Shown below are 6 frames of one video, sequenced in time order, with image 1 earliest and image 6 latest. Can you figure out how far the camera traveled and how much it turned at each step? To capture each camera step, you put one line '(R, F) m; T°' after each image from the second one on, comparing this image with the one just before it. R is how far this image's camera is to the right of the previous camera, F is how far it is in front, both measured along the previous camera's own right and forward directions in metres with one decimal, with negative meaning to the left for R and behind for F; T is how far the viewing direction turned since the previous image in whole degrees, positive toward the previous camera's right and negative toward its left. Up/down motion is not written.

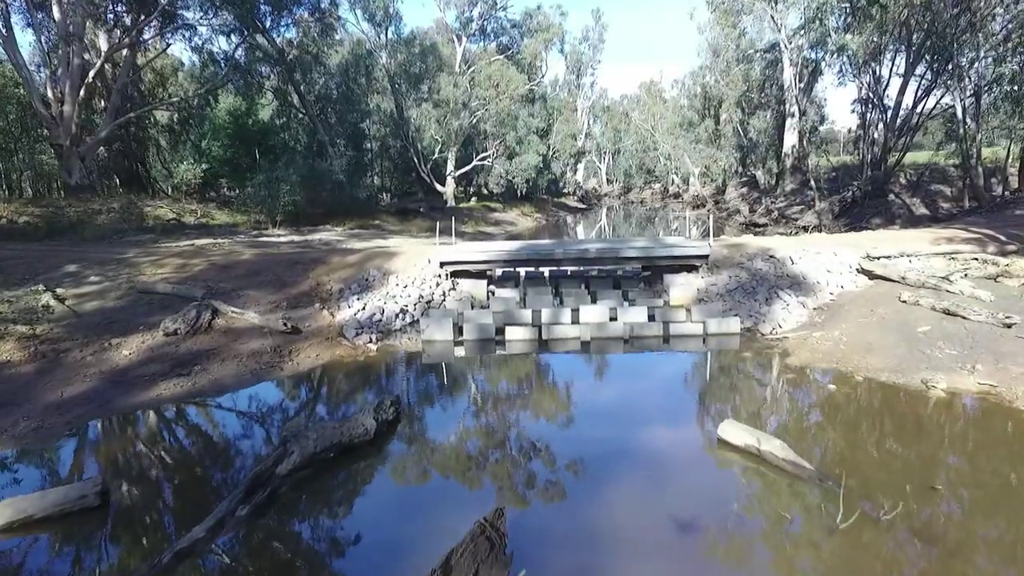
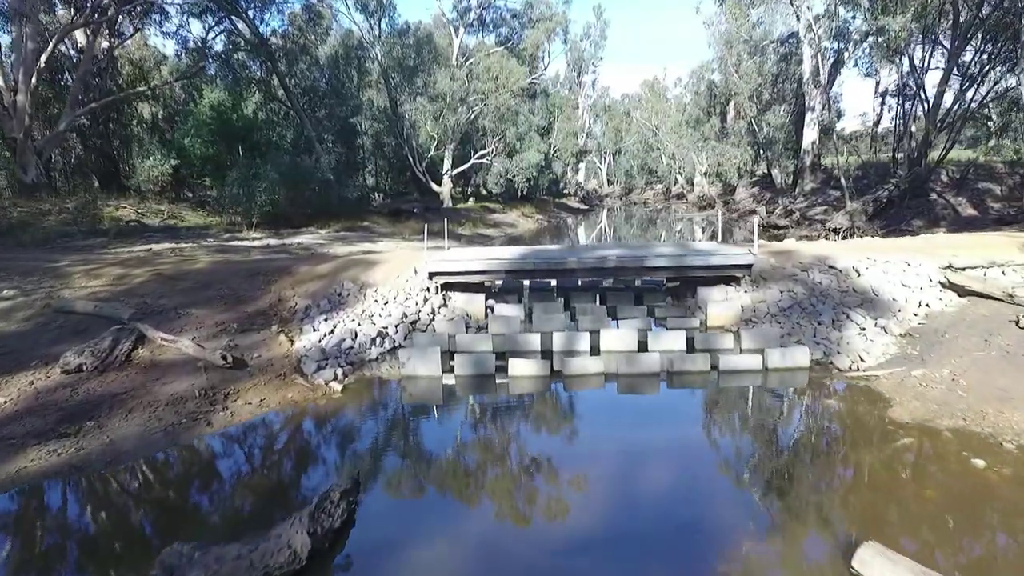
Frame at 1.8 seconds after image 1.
(-0.1, +2.8) m; 0°
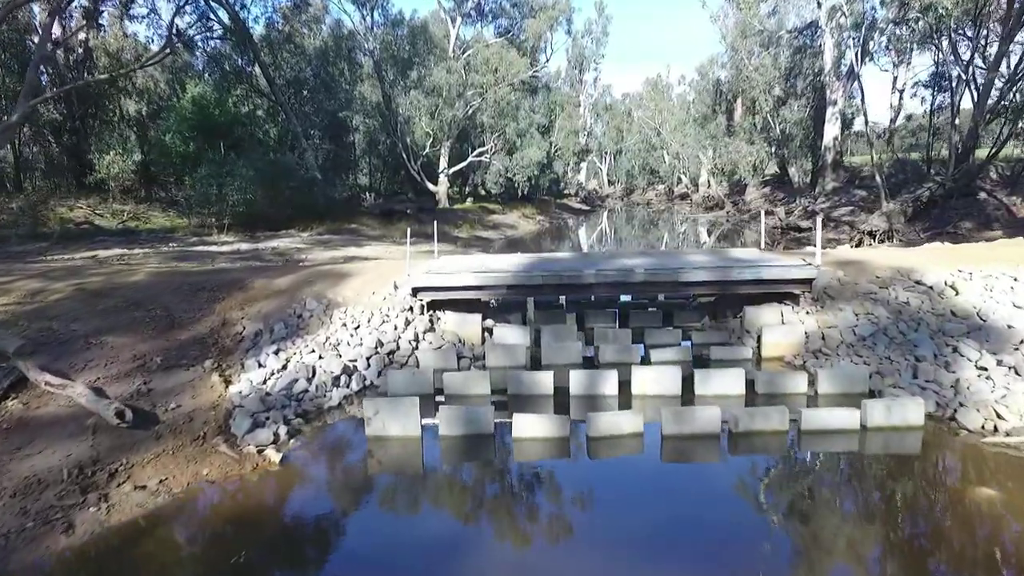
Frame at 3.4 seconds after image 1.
(-0.1, +2.7) m; 0°
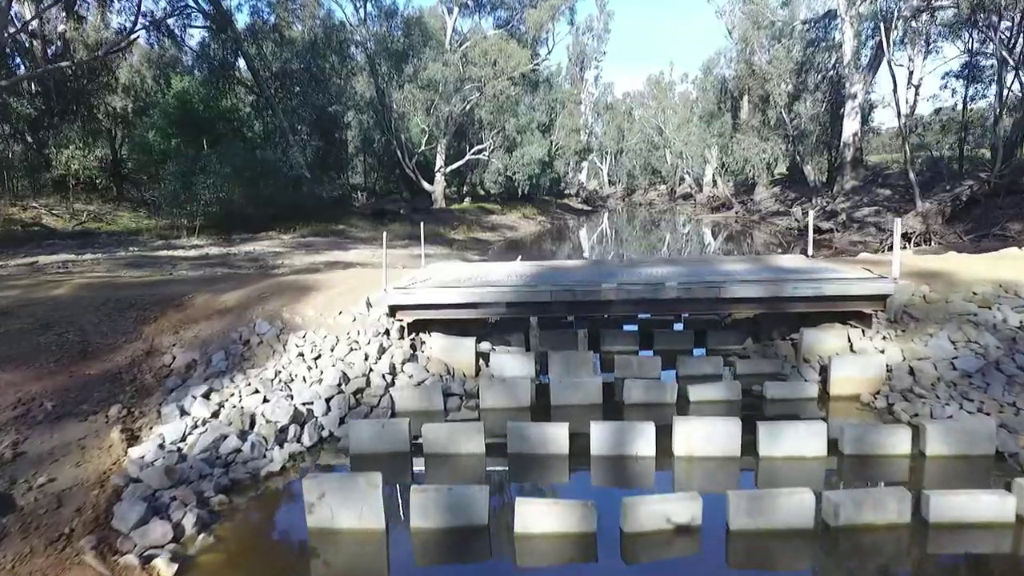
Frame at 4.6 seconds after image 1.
(0.0, +2.2) m; 0°
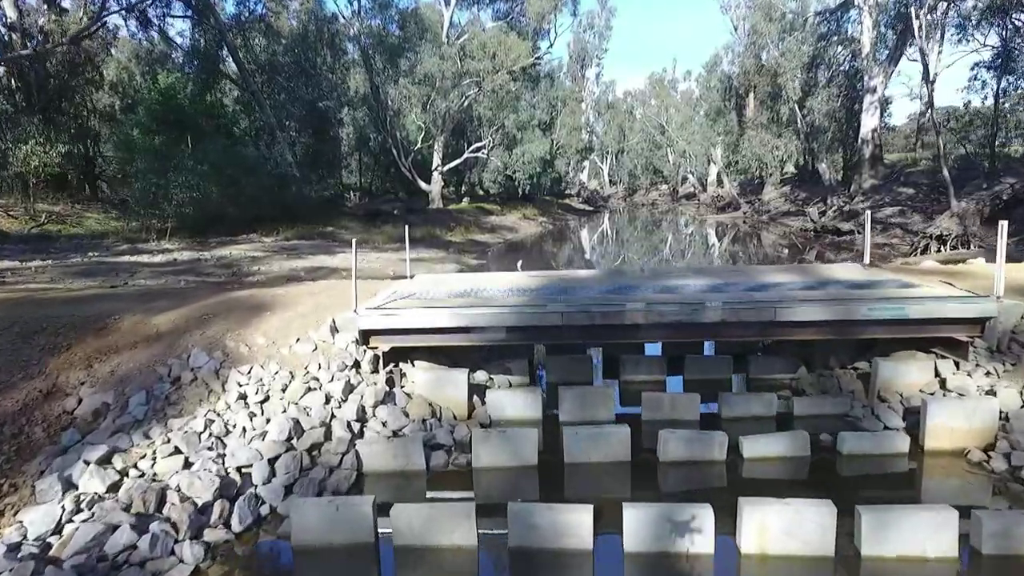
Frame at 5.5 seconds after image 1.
(0.0, +1.9) m; 0°
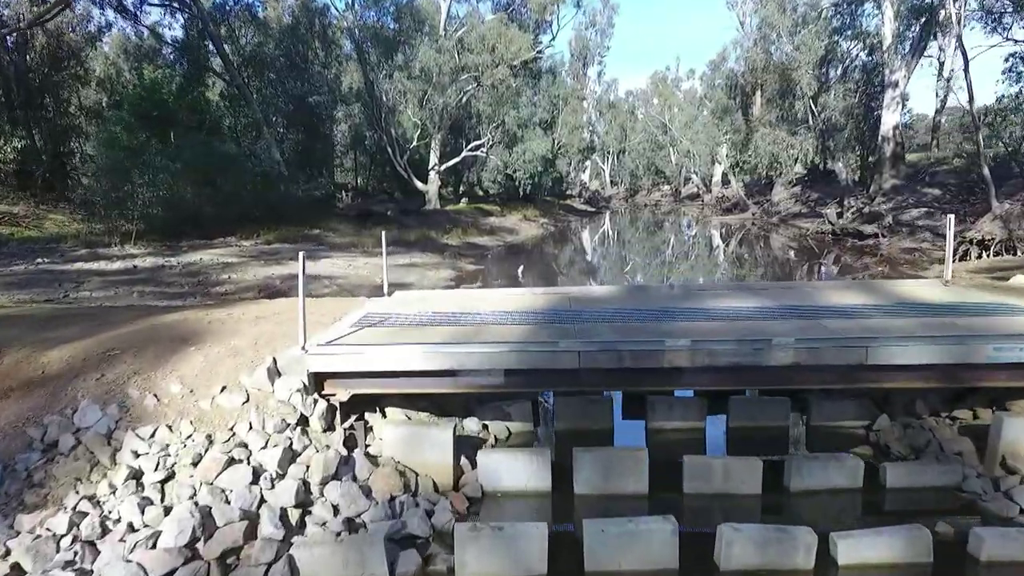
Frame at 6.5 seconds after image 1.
(0.0, +1.9) m; 0°
